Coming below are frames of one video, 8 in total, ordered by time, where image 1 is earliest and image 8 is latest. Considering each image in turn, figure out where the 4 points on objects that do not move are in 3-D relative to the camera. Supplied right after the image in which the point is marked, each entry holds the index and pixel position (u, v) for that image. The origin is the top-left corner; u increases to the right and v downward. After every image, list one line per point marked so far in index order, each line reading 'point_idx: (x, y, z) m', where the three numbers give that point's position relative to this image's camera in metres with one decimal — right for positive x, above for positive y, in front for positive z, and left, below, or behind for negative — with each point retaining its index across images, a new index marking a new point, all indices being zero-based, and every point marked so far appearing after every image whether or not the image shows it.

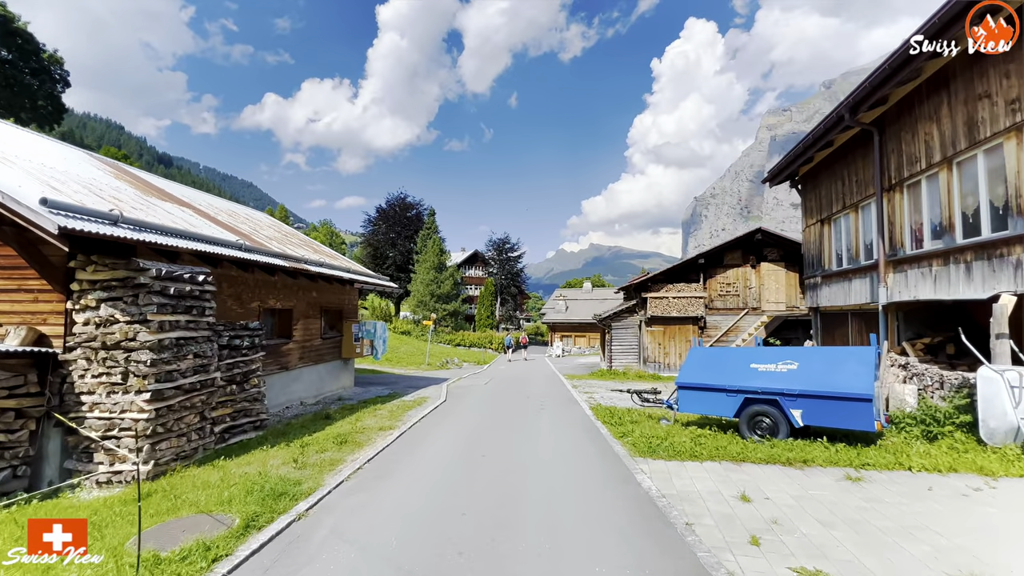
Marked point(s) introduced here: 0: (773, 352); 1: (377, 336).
0: (+5.0, -1.2, +8.7) m
1: (-5.0, -1.8, +16.5) m
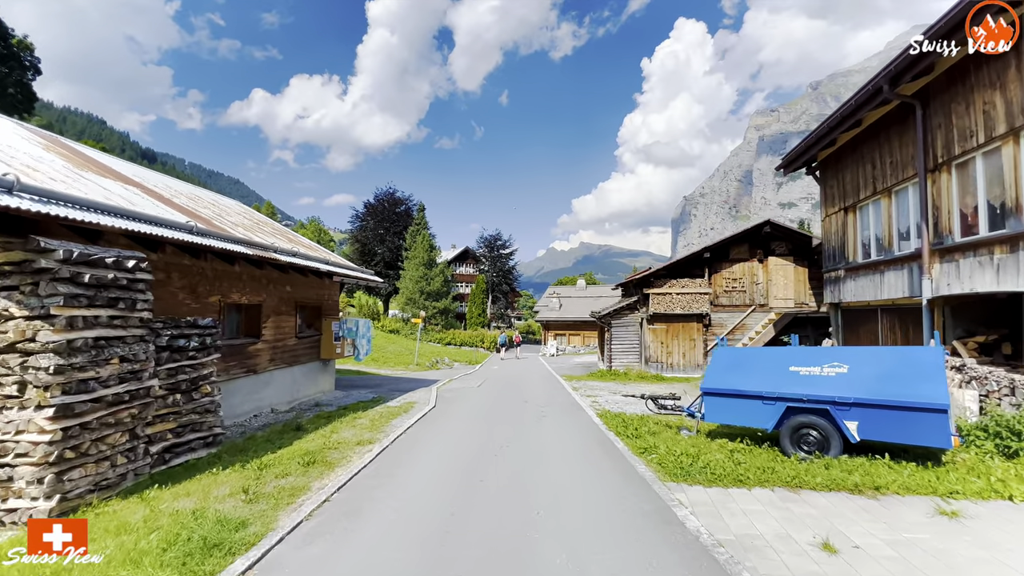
0: (+5.1, -1.0, +7.4) m
1: (-5.2, -1.6, +15.0) m
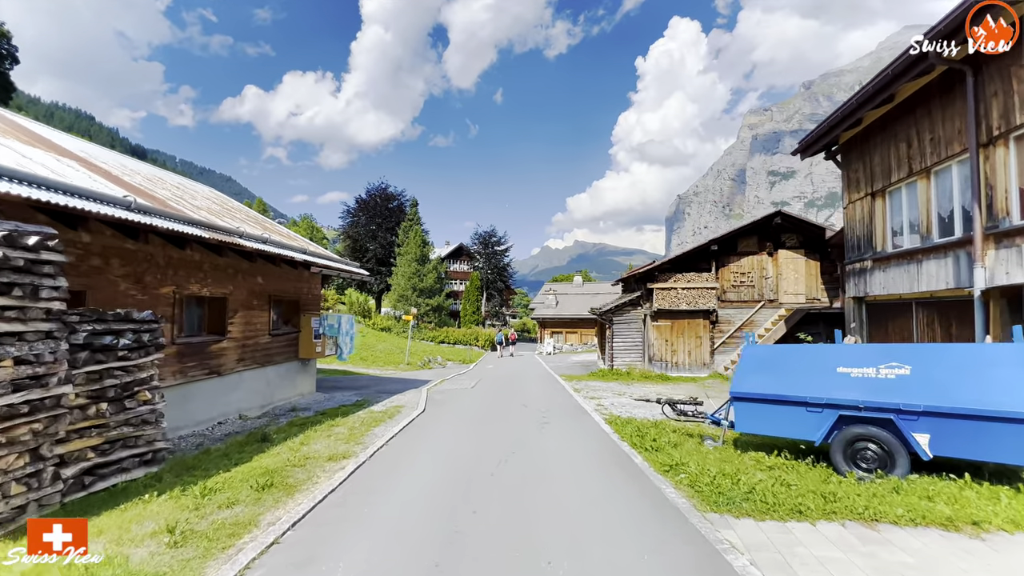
0: (+5.0, -0.9, +6.3) m
1: (-5.3, -1.4, +13.8) m
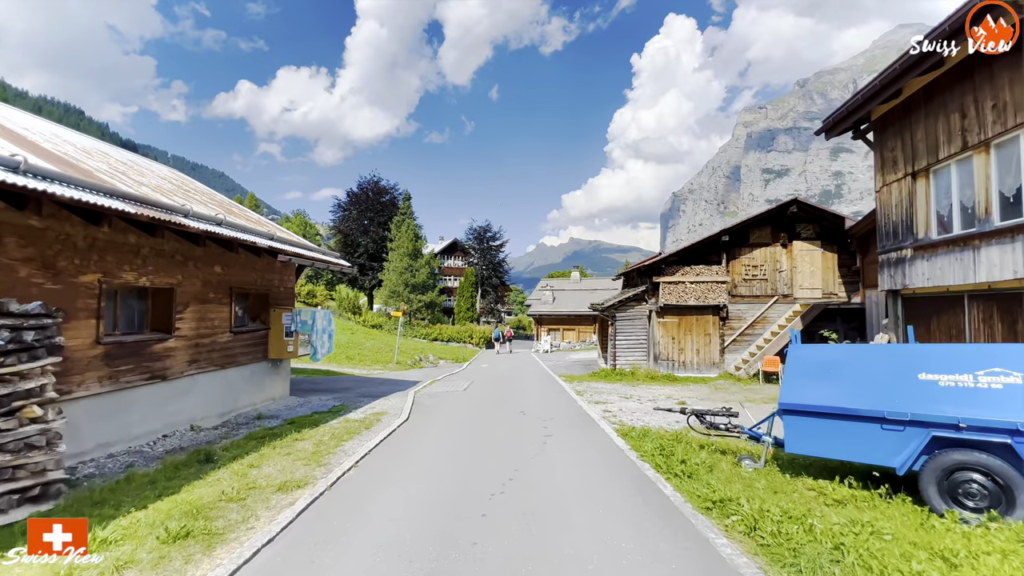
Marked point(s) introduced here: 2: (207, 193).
0: (+5.0, -0.7, +4.9) m
1: (-5.4, -1.1, +12.3) m
2: (-8.0, +2.4, +12.0) m
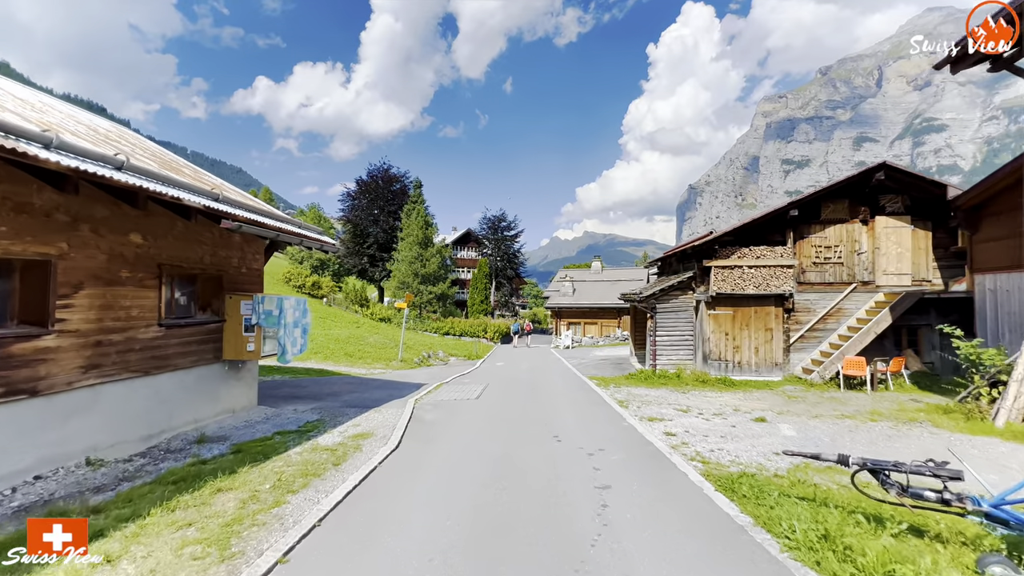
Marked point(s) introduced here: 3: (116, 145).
0: (+5.3, -0.4, +1.9) m
1: (-4.8, -0.7, +9.6) m
2: (-7.5, +2.8, +9.3) m
3: (-7.0, +2.5, +7.9) m
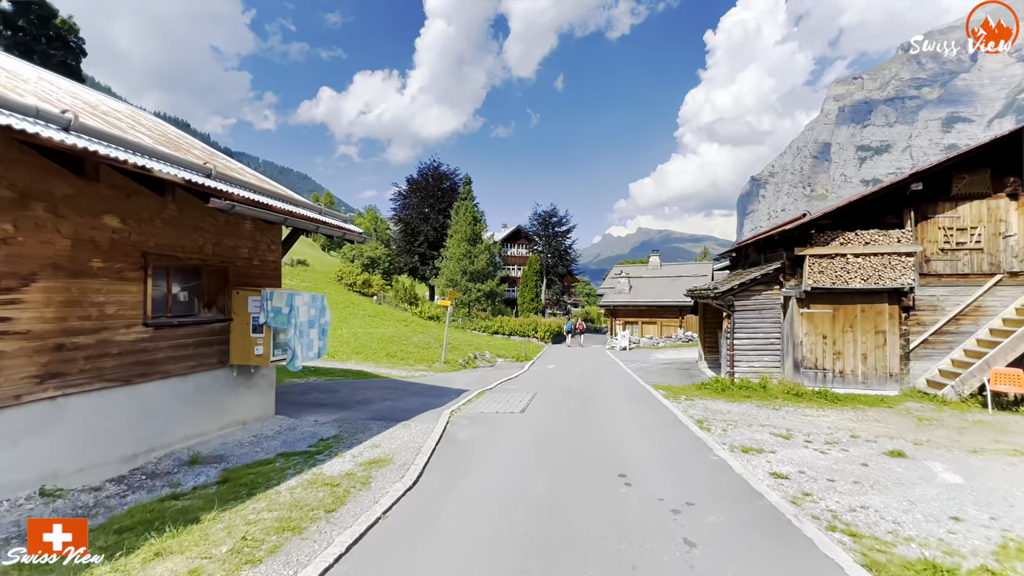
0: (+5.3, -0.3, -0.5) m
1: (-3.9, -0.6, +8.3) m
2: (-6.6, +2.9, +8.3) m
3: (-6.2, +2.6, +6.9) m
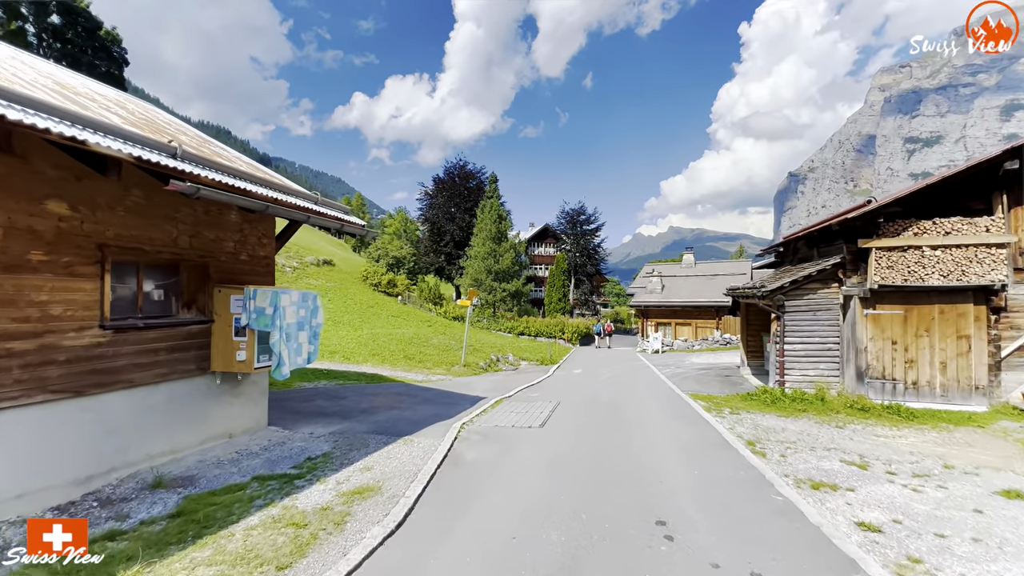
0: (+5.0, -0.2, -1.9) m
1: (-3.6, -0.6, +7.4) m
2: (-6.3, +3.0, +7.6) m
3: (-6.1, +2.7, +6.1) m
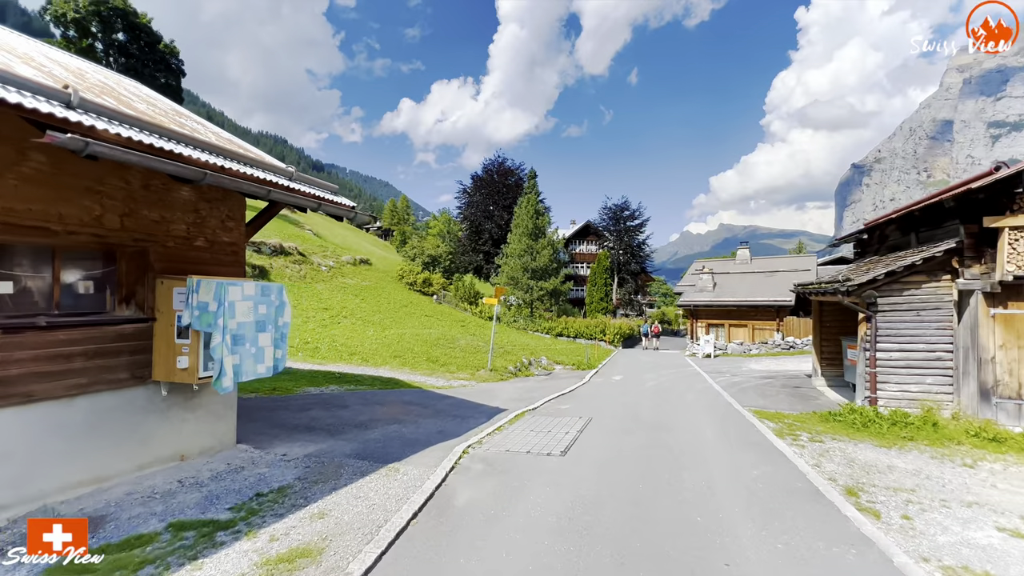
0: (+4.2, -0.1, -4.1) m
1: (-3.5, -0.5, +6.1) m
2: (-6.2, +3.1, +6.5) m
3: (-6.1, +2.8, +5.0) m
